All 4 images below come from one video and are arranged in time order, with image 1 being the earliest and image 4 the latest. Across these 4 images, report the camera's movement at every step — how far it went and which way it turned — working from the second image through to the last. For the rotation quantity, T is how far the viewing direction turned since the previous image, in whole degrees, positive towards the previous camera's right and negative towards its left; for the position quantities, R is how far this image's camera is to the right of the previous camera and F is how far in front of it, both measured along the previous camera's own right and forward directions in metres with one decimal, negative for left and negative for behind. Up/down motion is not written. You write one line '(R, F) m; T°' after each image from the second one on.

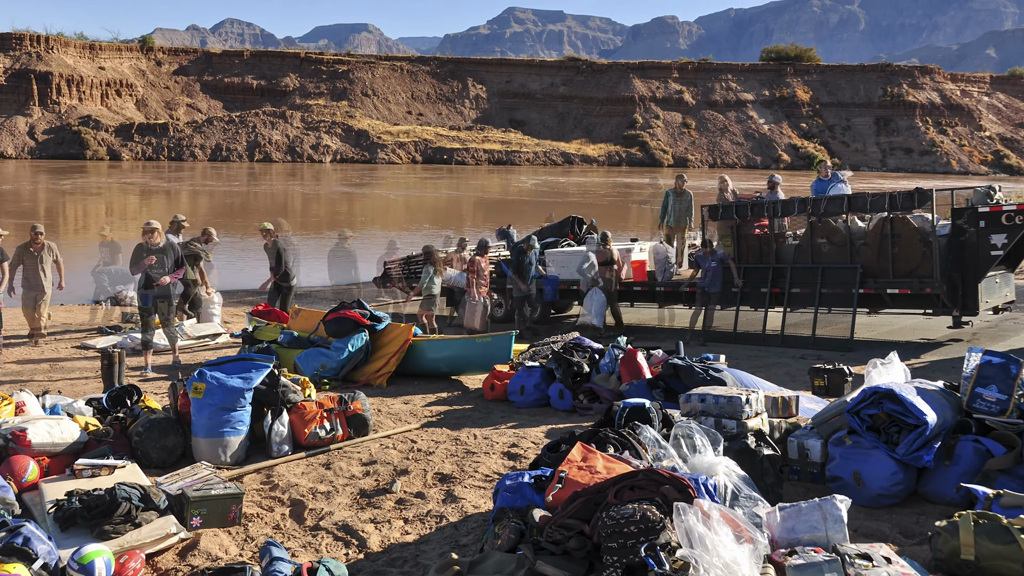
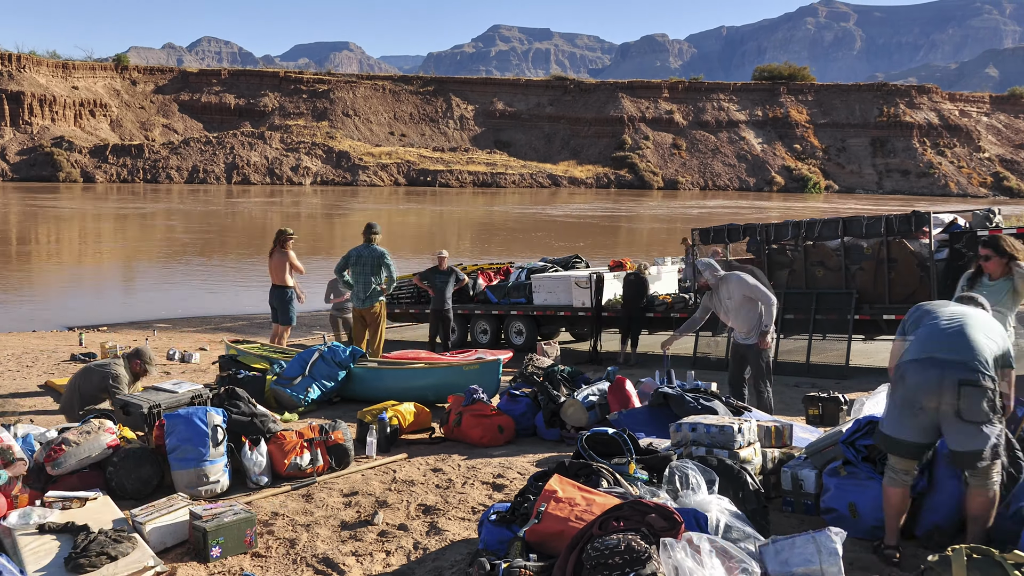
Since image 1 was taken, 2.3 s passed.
(+0.1, +2.1) m; +1°
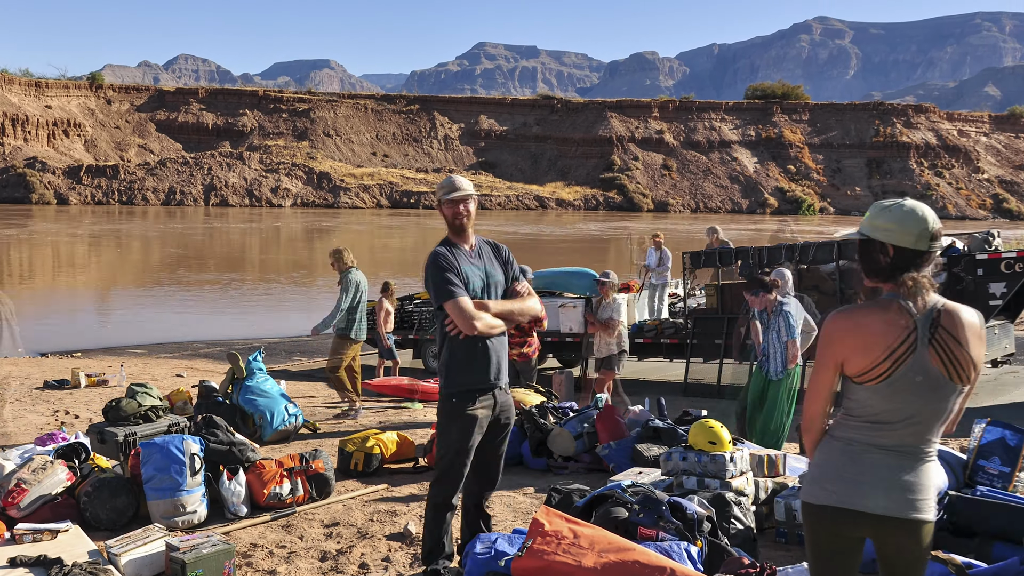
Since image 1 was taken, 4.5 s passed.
(0.0, +1.9) m; +1°
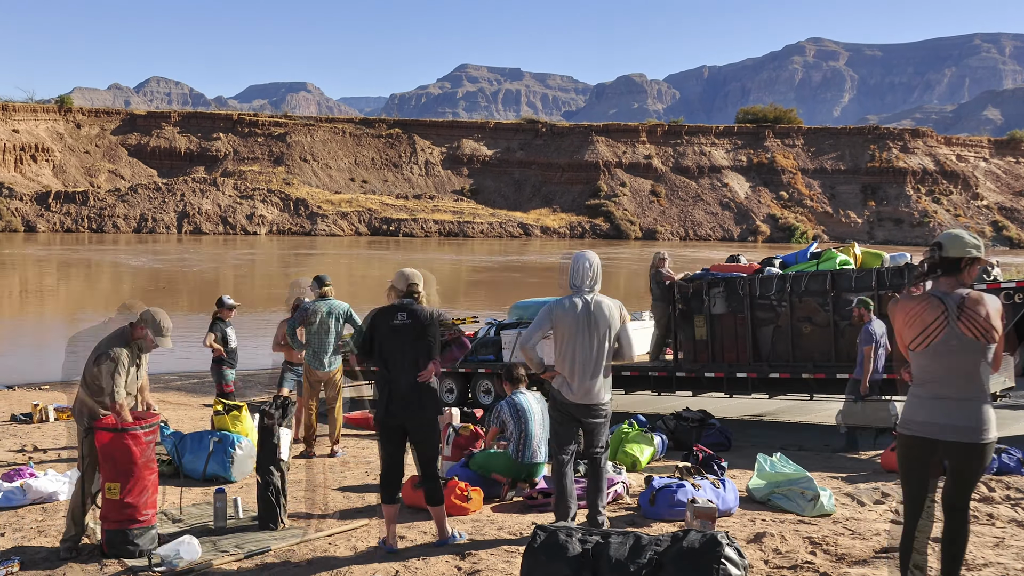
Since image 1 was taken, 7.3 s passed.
(0.0, +2.2) m; +1°
